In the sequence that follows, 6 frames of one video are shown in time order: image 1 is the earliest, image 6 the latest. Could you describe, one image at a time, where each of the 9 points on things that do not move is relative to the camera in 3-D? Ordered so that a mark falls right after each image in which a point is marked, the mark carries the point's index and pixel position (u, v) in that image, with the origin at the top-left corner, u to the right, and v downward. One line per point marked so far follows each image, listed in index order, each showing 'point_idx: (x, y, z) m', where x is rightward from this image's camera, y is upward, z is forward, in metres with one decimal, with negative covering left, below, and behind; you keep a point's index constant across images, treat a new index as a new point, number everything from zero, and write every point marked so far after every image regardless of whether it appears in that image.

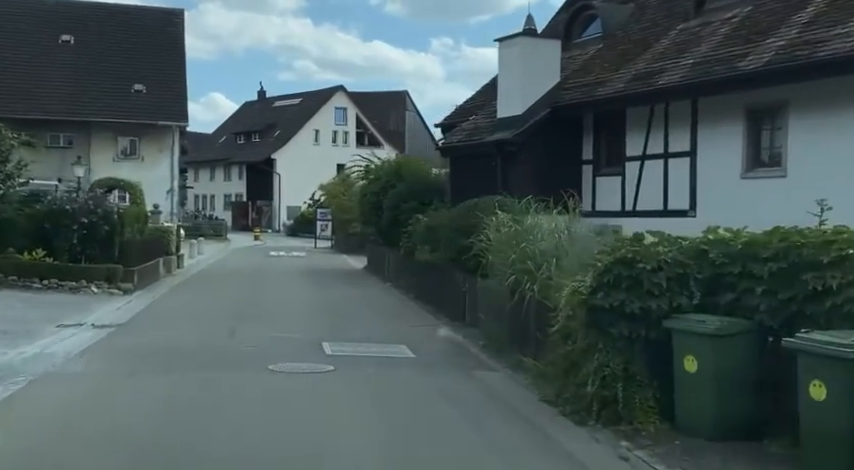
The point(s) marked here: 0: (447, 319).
0: (+0.4, -1.7, +16.5) m
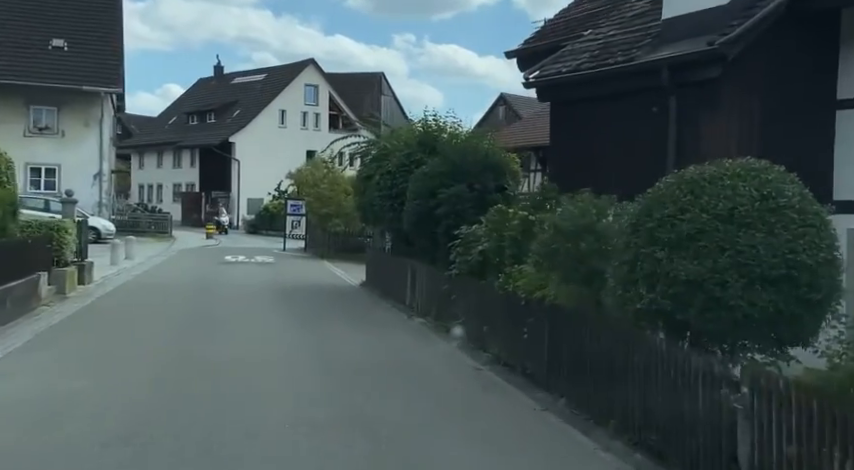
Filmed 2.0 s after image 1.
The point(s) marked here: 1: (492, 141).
0: (+1.8, -1.8, +6.7) m
1: (+1.3, +1.9, +17.0) m
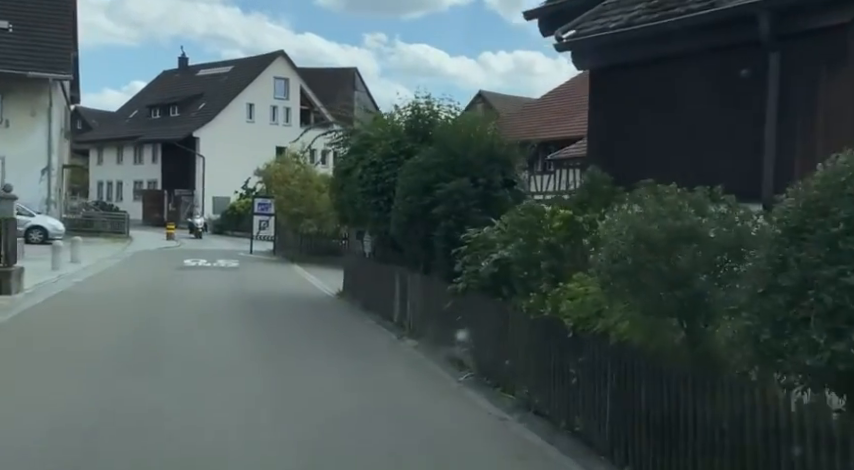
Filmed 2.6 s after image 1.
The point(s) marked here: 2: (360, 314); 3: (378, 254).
0: (+2.0, -1.9, +4.0) m
1: (+1.2, +1.9, +14.3) m
2: (-1.3, -1.6, +16.7) m
3: (-1.0, -0.4, +17.0) m
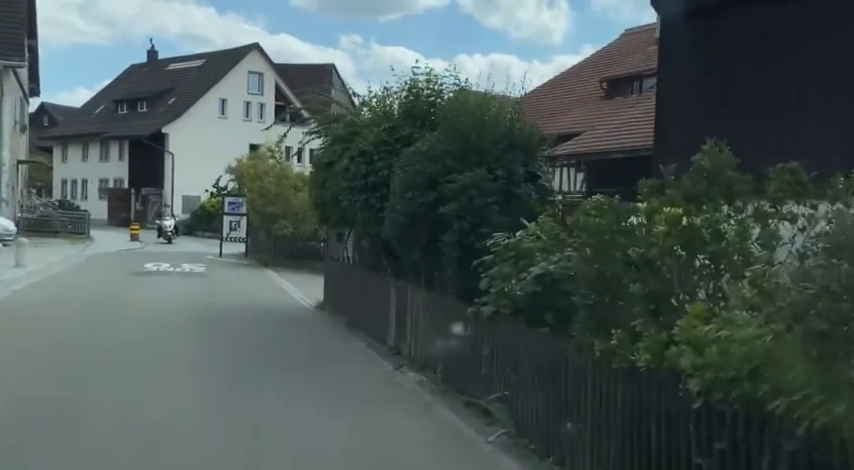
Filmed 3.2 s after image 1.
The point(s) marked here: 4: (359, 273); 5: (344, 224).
0: (+2.4, -1.9, +1.4) m
1: (+1.2, +1.8, +11.6) m
2: (-1.4, -1.7, +13.9) m
3: (-1.0, -0.5, +14.3) m
4: (-1.2, -0.7, +14.5) m
5: (-1.5, +0.2, +14.8) m
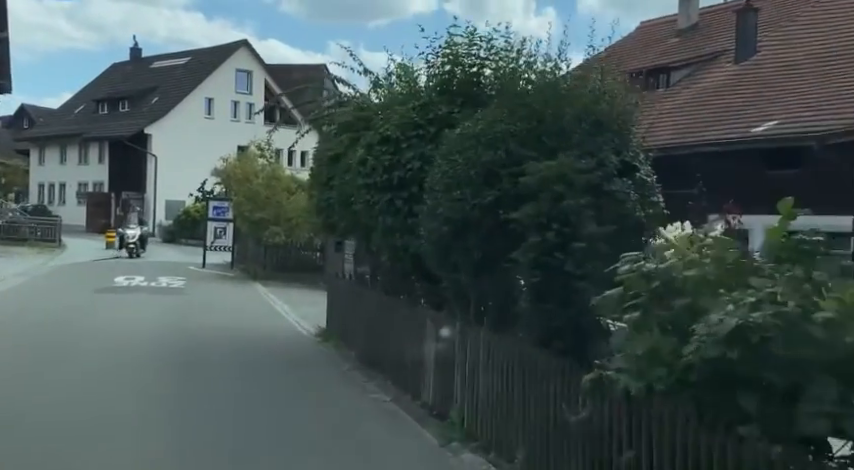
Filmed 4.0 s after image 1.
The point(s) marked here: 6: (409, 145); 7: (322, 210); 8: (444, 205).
0: (+3.0, -2.0, -1.8) m
1: (+1.7, +1.6, +8.5) m
2: (-0.9, -1.8, +10.7) m
3: (-0.6, -0.6, +11.0) m
4: (-0.7, -0.8, +11.3) m
5: (-1.0, 0.0, +11.6) m
6: (-0.2, +1.1, +9.6) m
7: (-1.7, +0.4, +13.2) m
8: (+0.2, +0.3, +8.0) m
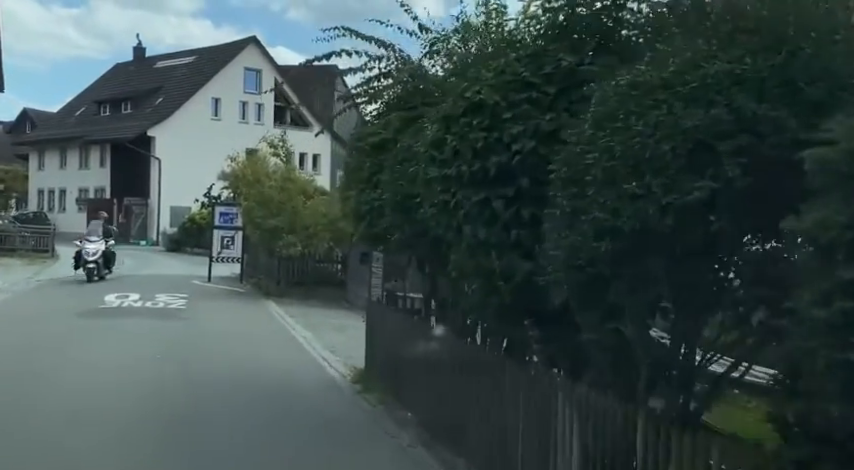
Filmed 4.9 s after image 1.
0: (+3.8, -2.1, -5.2) m
1: (+2.6, +1.5, +5.1) m
2: (0.0, -2.0, +7.3) m
3: (+0.3, -0.8, +7.7) m
4: (+0.2, -1.0, +7.9) m
5: (-0.1, -0.1, +8.2) m
6: (+0.7, +0.9, +6.2) m
7: (-0.8, +0.2, +9.9) m
8: (+1.0, +0.2, +4.6) m
